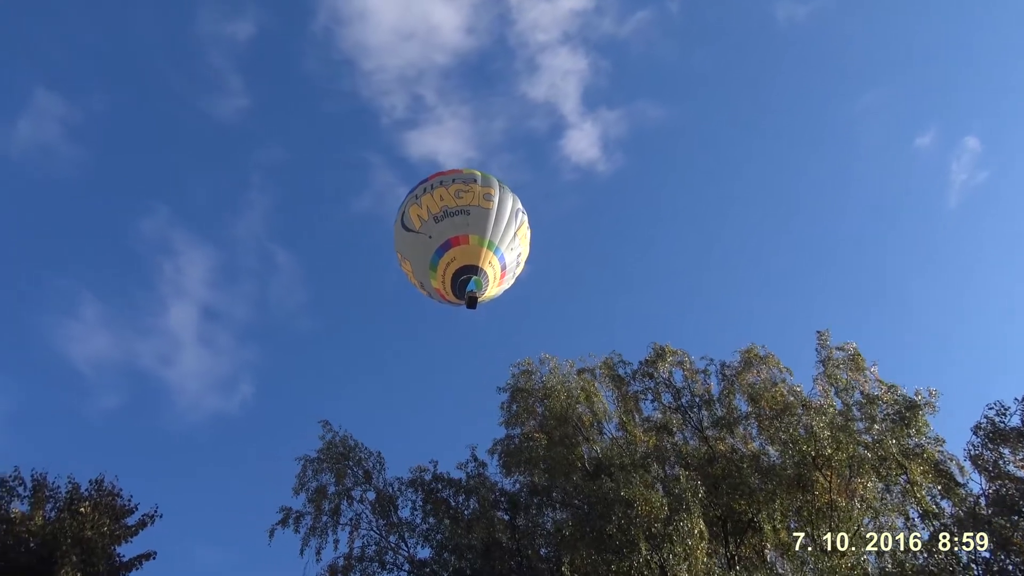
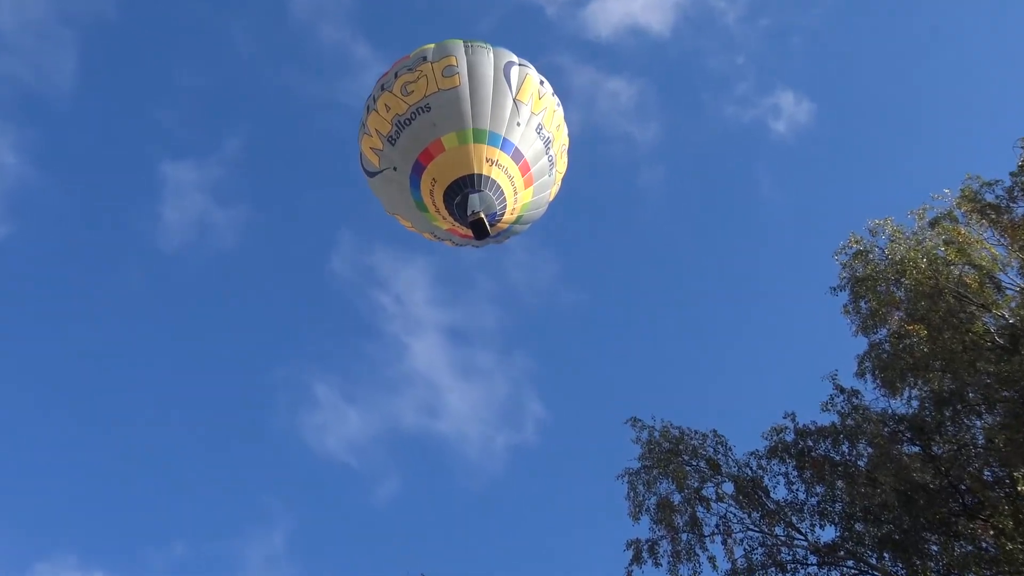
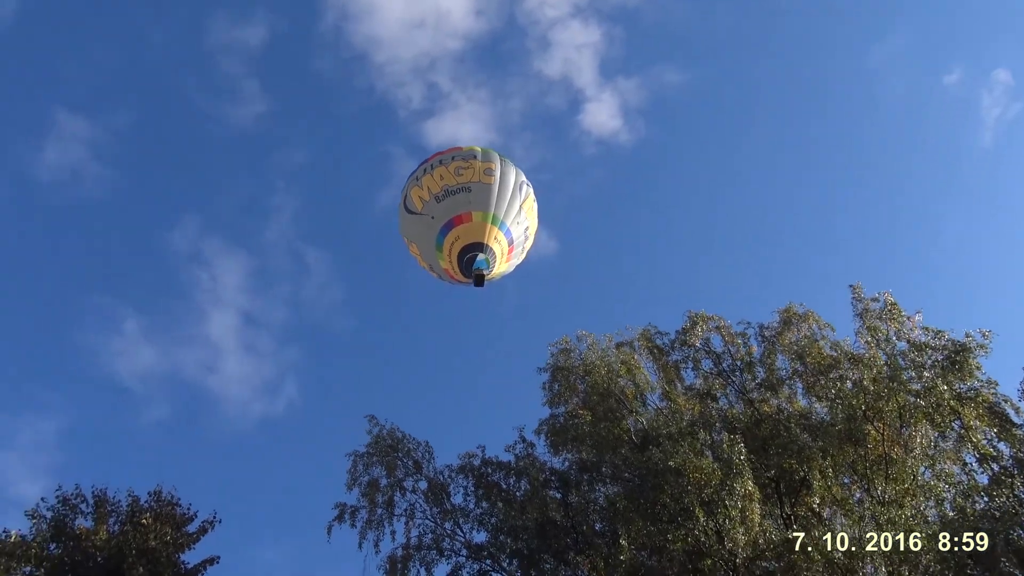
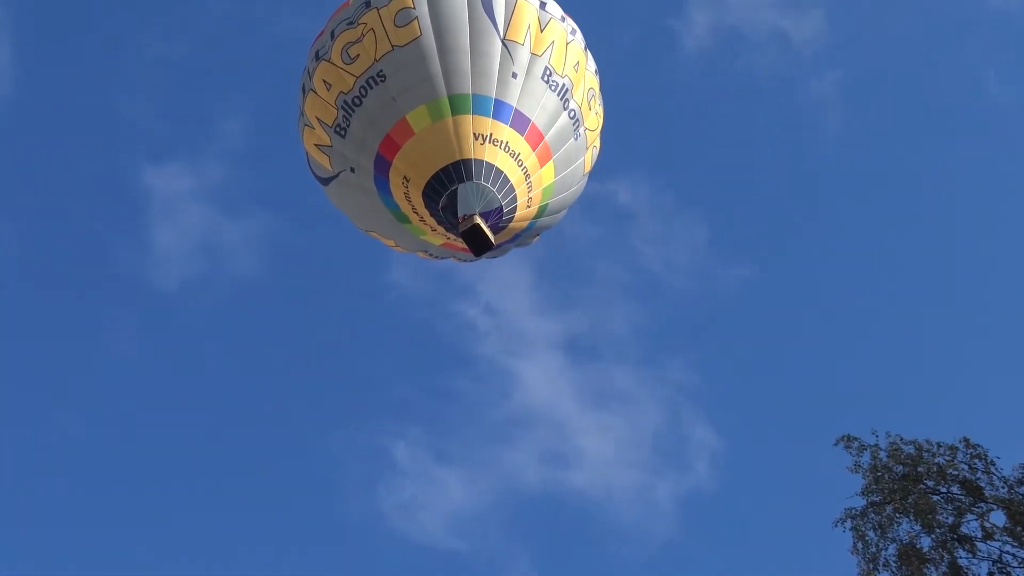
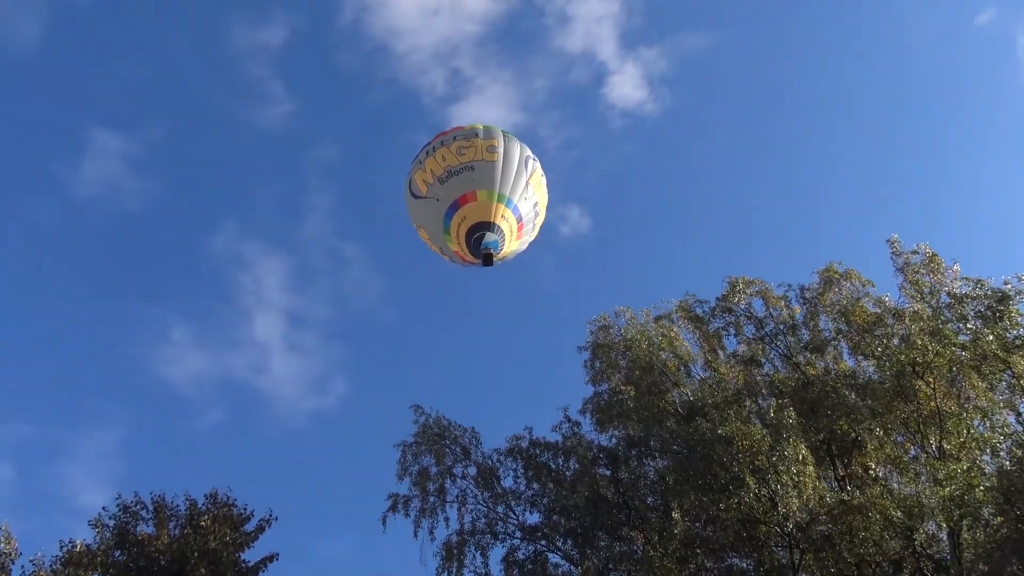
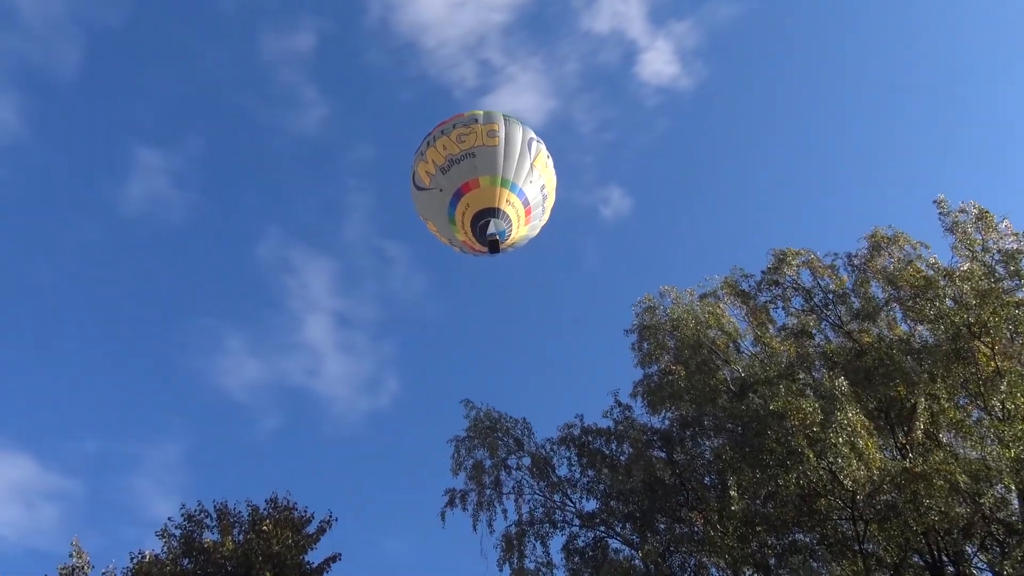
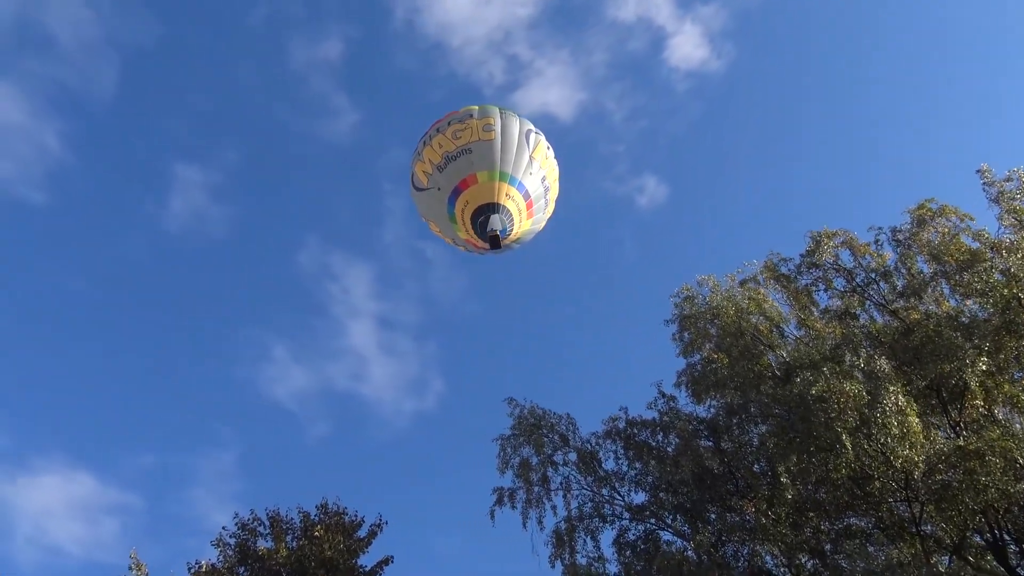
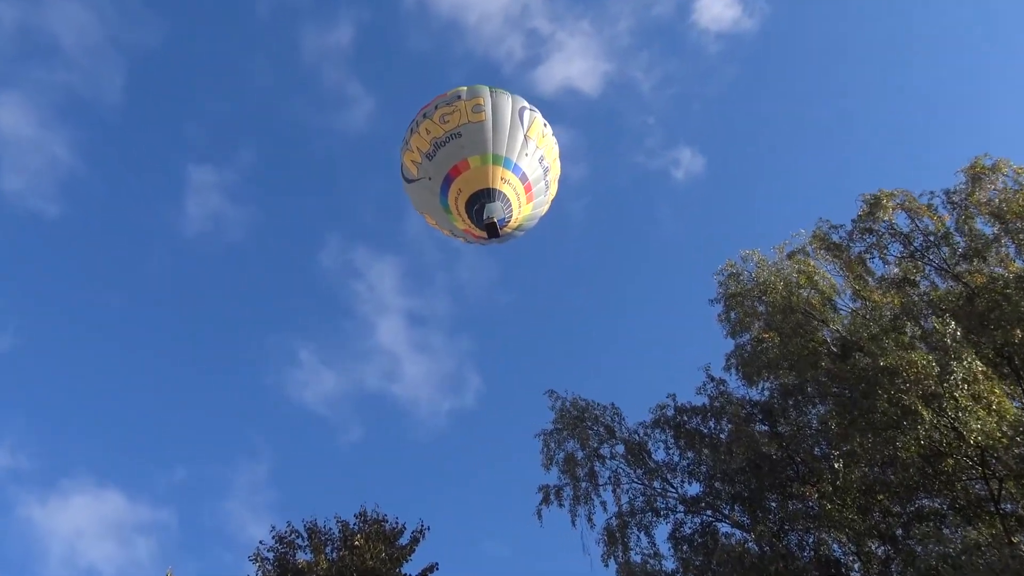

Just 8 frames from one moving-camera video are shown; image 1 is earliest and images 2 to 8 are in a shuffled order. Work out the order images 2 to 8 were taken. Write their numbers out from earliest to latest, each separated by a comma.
3, 5, 6, 7, 8, 2, 4
